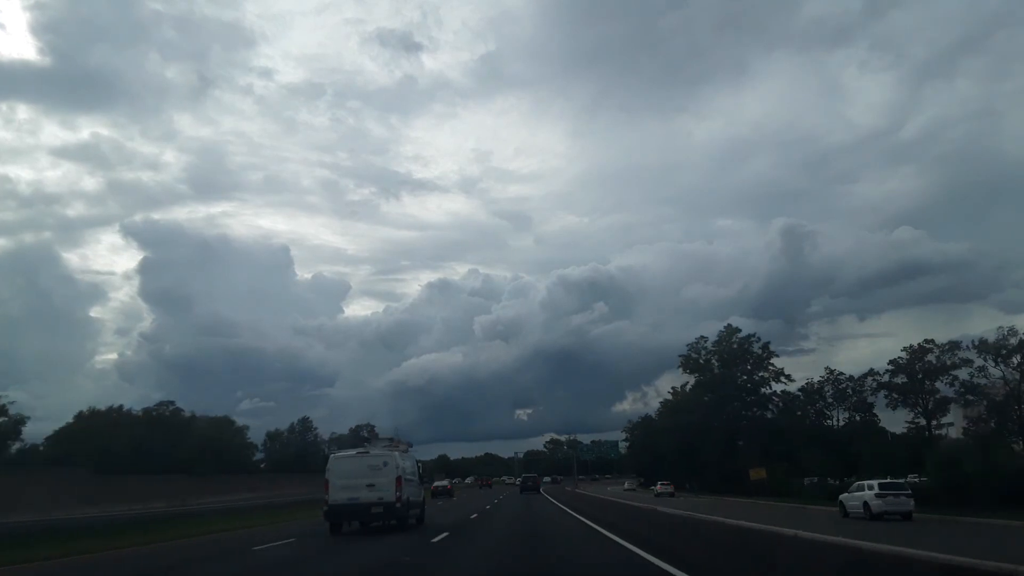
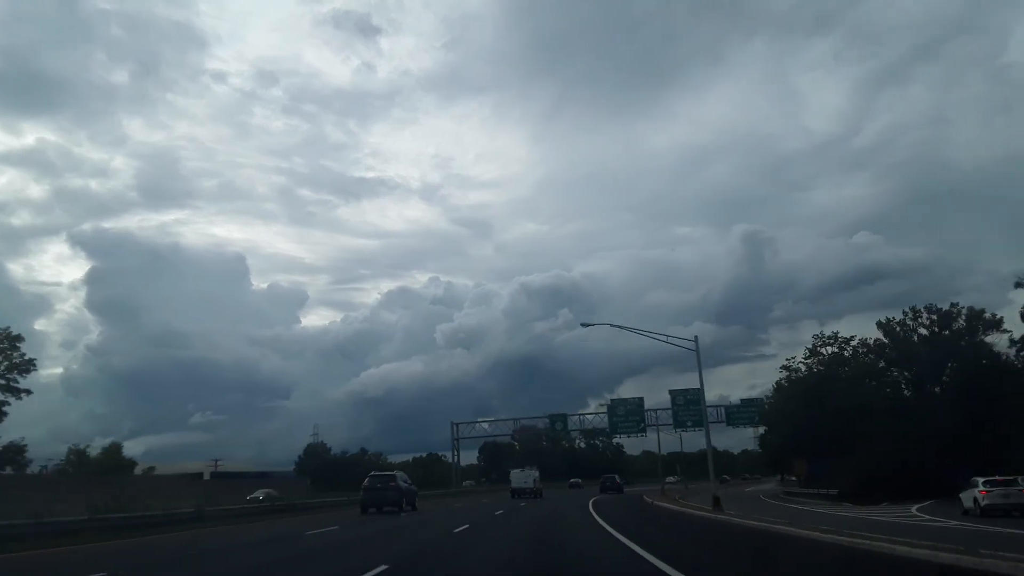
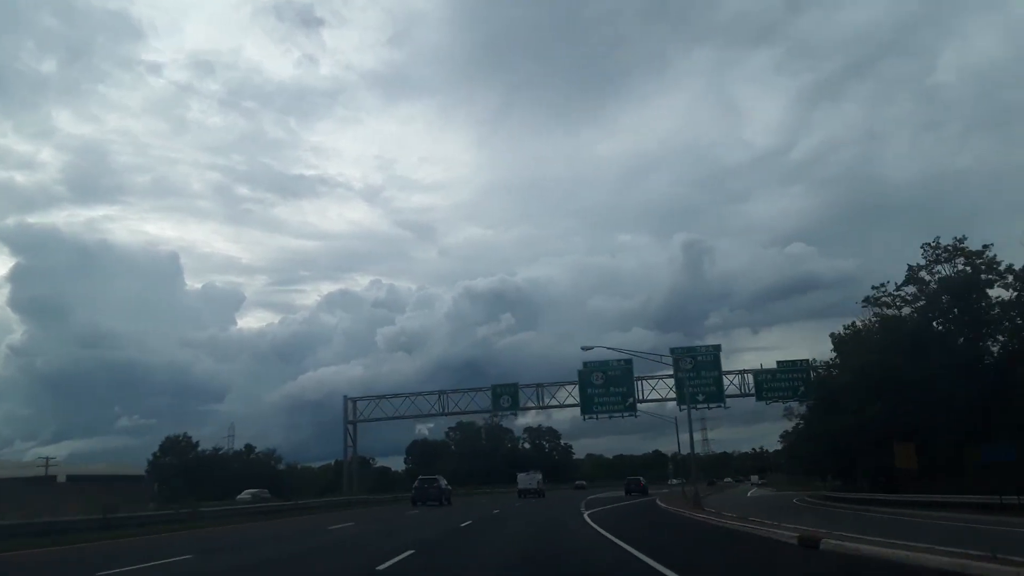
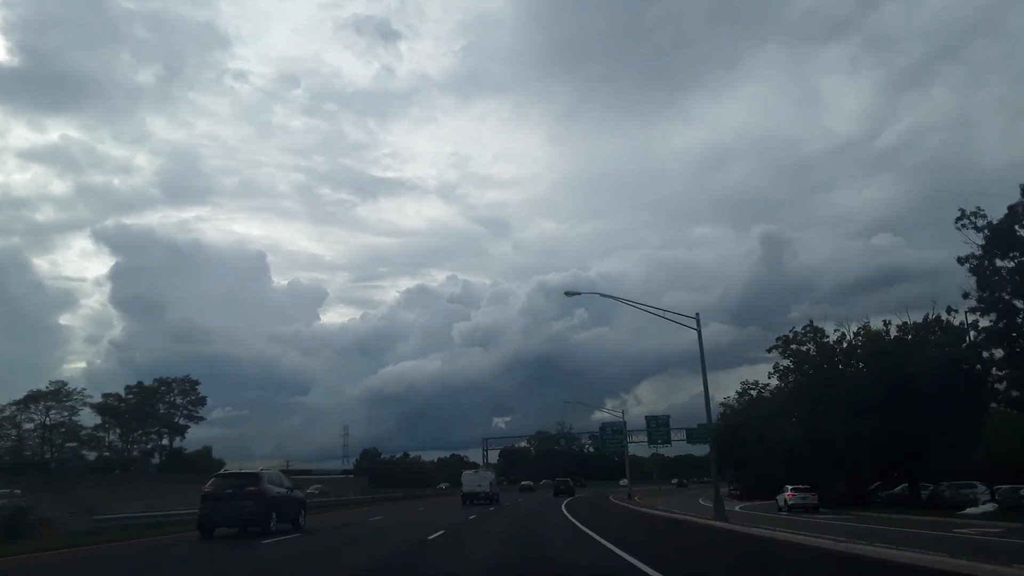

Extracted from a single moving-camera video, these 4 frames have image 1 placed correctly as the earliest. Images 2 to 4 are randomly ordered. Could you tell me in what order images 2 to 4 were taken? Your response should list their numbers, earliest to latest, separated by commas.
4, 2, 3
